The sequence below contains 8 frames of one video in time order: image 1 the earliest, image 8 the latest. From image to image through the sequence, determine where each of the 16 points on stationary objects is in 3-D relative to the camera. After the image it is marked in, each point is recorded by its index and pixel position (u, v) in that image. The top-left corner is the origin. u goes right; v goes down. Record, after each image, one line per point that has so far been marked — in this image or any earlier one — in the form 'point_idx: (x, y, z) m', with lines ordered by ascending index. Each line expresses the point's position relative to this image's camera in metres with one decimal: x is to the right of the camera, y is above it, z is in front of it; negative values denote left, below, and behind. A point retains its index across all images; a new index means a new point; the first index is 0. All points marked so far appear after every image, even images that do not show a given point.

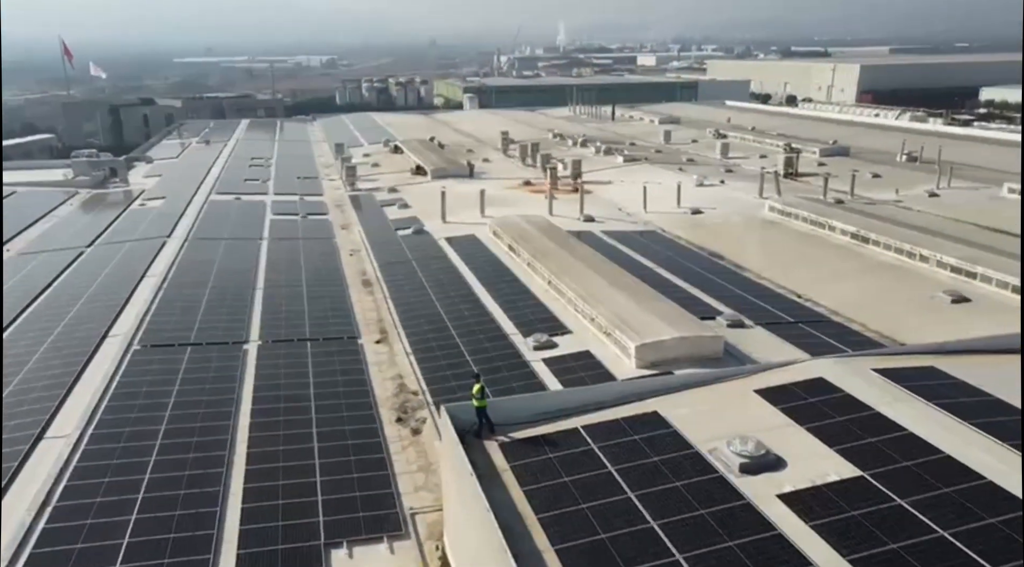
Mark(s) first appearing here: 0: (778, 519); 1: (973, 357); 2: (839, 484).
0: (+4.4, -3.9, +13.5) m
1: (+10.8, -1.8, +19.1) m
2: (+5.6, -3.5, +14.2) m
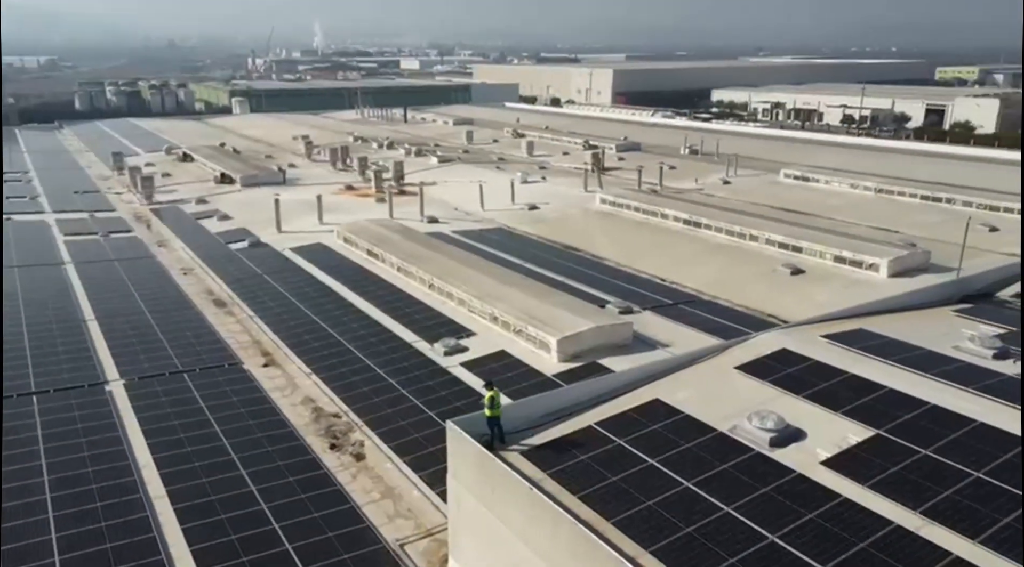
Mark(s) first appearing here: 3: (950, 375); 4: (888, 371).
0: (+5.6, -3.5, +14.0) m
1: (+9.7, -0.9, +21.3) m
2: (+6.5, -2.9, +15.1) m
3: (+9.3, -1.9, +17.5) m
4: (+8.1, -1.9, +17.7) m
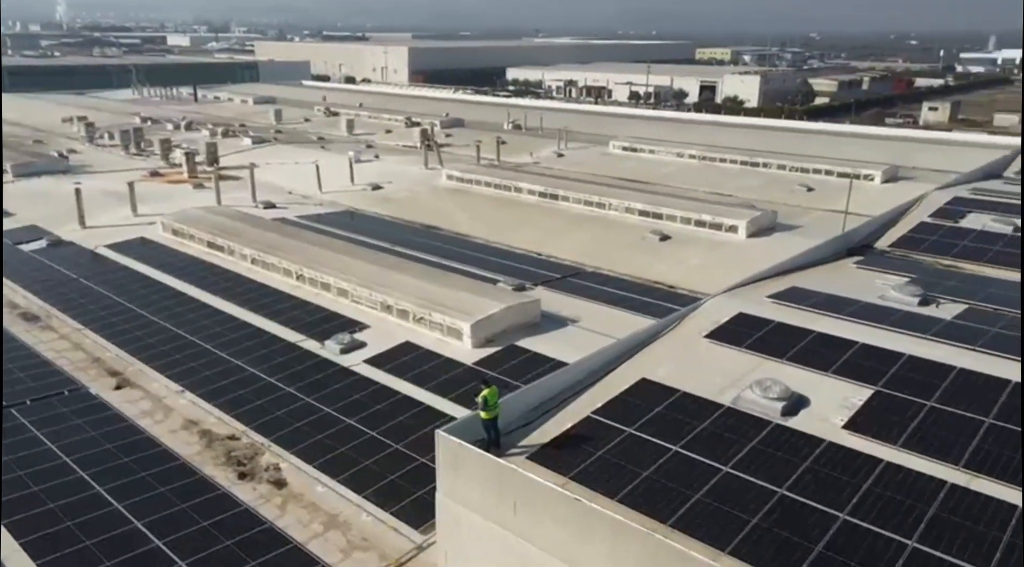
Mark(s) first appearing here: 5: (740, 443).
0: (+5.9, -2.7, +13.3) m
1: (+7.7, +0.2, +21.4) m
2: (+6.4, -2.1, +14.5) m
3: (+8.4, -0.8, +17.6) m
4: (+7.2, -0.9, +17.5) m
5: (+3.8, -2.7, +13.6) m
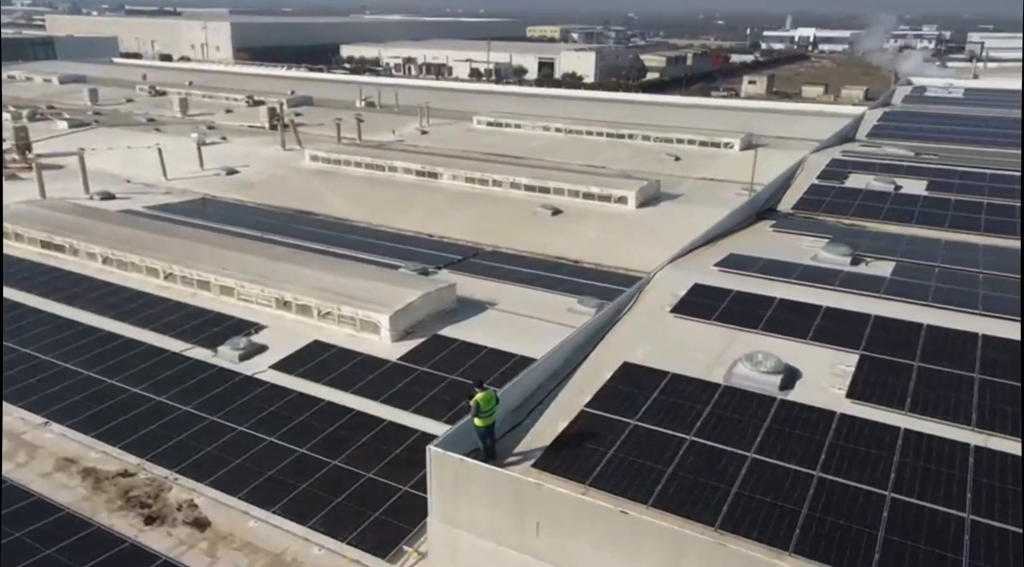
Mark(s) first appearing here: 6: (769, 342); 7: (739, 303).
0: (+5.8, -2.1, +12.7) m
1: (+5.7, +1.0, +20.9) m
2: (+6.0, -1.4, +14.0) m
3: (+7.2, 0.0, +17.4) m
4: (+6.1, -0.2, +17.0) m
5: (+3.7, -2.2, +12.5) m
6: (+4.7, -1.1, +14.9) m
7: (+4.5, -0.4, +16.3) m
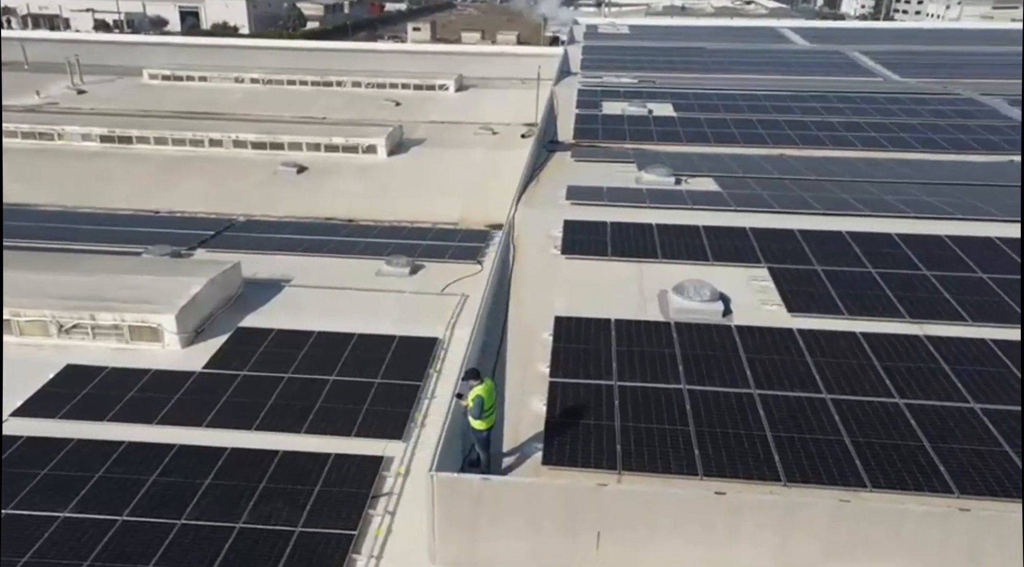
0: (+4.8, -0.6, +12.2) m
1: (+1.0, +2.6, +19.4) m
2: (+4.4, +0.1, +13.5) m
3: (+3.9, +1.8, +16.9) m
4: (+3.1, +1.4, +16.1) m
5: (+3.0, -1.0, +11.2) m
6: (+2.8, +0.2, +13.7) m
7: (+2.0, +0.9, +14.9) m
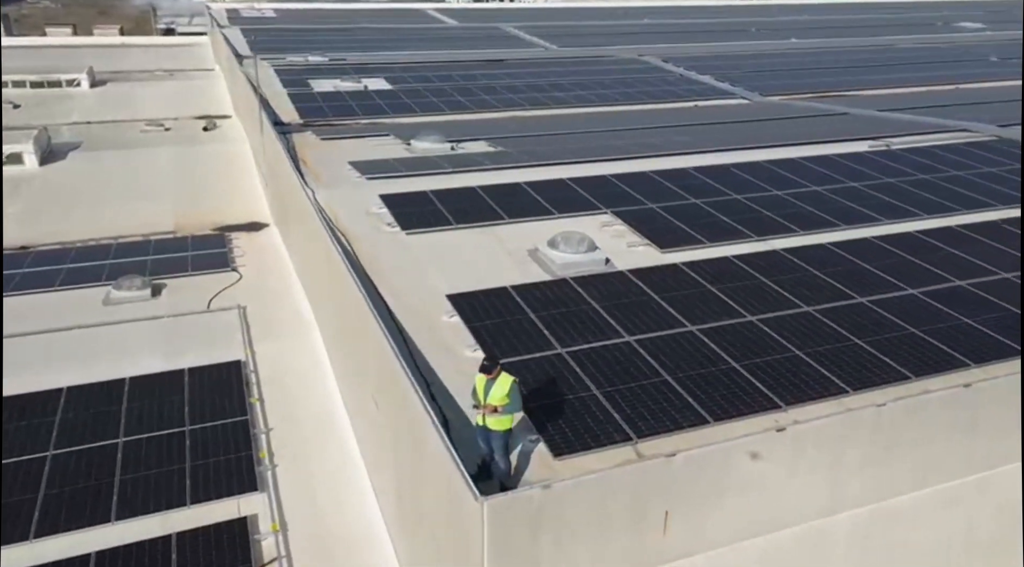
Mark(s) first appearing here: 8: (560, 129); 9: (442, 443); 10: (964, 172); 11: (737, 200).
0: (+2.8, +0.4, +12.3) m
1: (-4.3, +2.7, +16.9) m
2: (+1.8, +1.0, +13.2) m
3: (-0.5, +2.4, +16.0) m
4: (-0.8, +2.0, +14.9) m
5: (+1.7, -0.2, +10.6) m
6: (+0.2, +0.9, +12.7) m
7: (-1.1, +1.3, +13.4) m
8: (+1.1, +3.6, +18.8) m
9: (-0.6, -1.4, +7.4) m
10: (+8.5, +2.1, +15.0) m
11: (+3.8, +1.4, +13.8) m
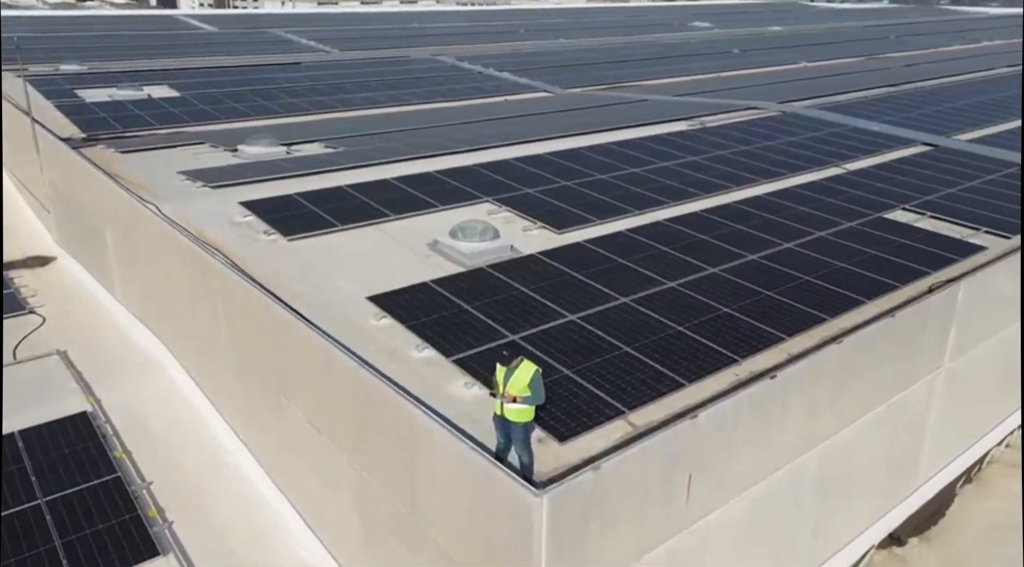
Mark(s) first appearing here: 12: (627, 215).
0: (+1.1, +0.7, +12.3) m
1: (-7.2, +2.0, +14.6) m
2: (-0.2, +1.2, +12.9) m
3: (-3.3, +2.3, +14.9) m
4: (-3.2, +1.8, +13.8) m
5: (+0.7, 0.0, +10.5) m
6: (-1.5, +0.9, +11.9) m
7: (-3.0, +1.2, +12.2) m
8: (-2.8, +3.5, +18.1) m
9: (-0.4, -1.3, +6.6) m
10: (+5.5, +3.0, +16.7) m
11: (+1.5, +1.8, +14.1) m
12: (+1.6, +1.0, +13.1) m
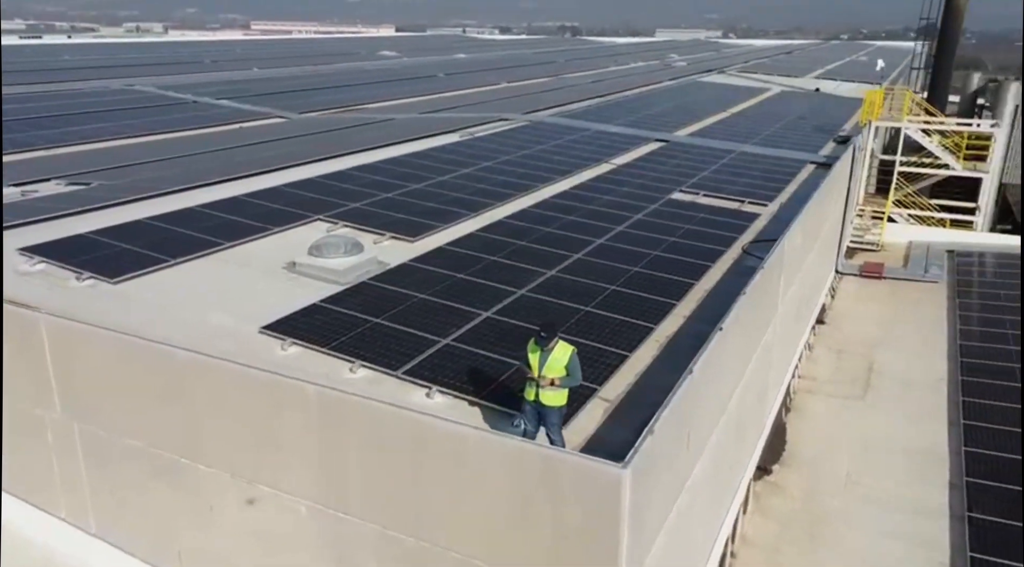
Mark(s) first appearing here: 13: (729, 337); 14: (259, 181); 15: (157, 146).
0: (-1.2, +0.6, +12.0) m
1: (-9.9, +0.6, +10.7) m
2: (-2.7, +0.9, +12.0) m
3: (-6.5, +1.4, +12.5) m
4: (-5.9, +1.0, +11.5) m
5: (-0.8, 0.0, +10.1) m
6: (-3.4, +0.4, +10.5) m
7: (-5.0, +0.5, +10.2) m
8: (-7.5, +2.4, +15.7) m
9: (-0.1, -1.2, +6.1) m
10: (+0.7, +3.1, +17.7) m
11: (-1.7, +1.6, +13.8) m
12: (-1.1, +0.9, +12.9) m
13: (+2.4, -0.6, +8.8) m
14: (-4.5, +1.7, +13.8) m
15: (-7.5, +2.9, +17.0) m
